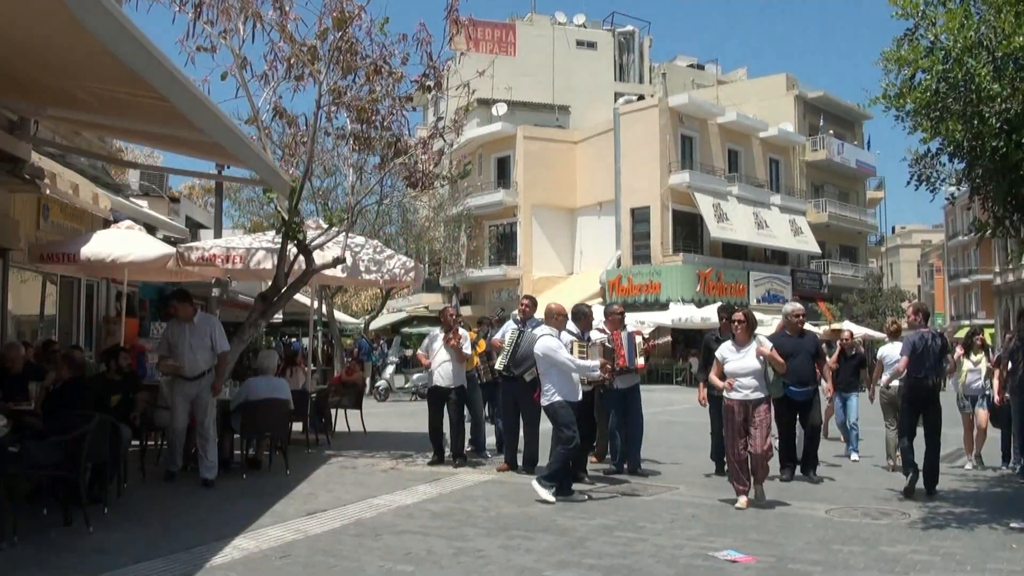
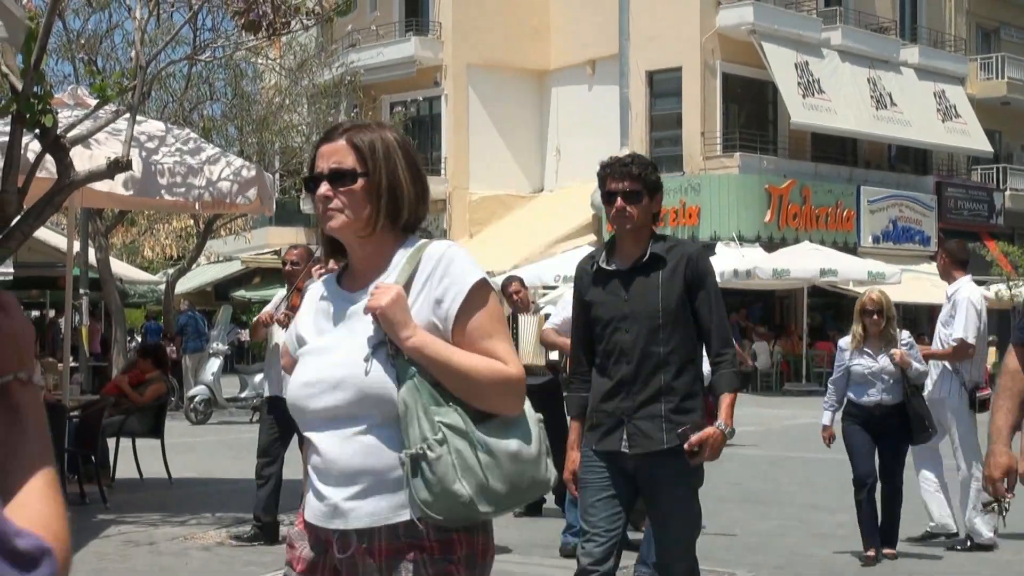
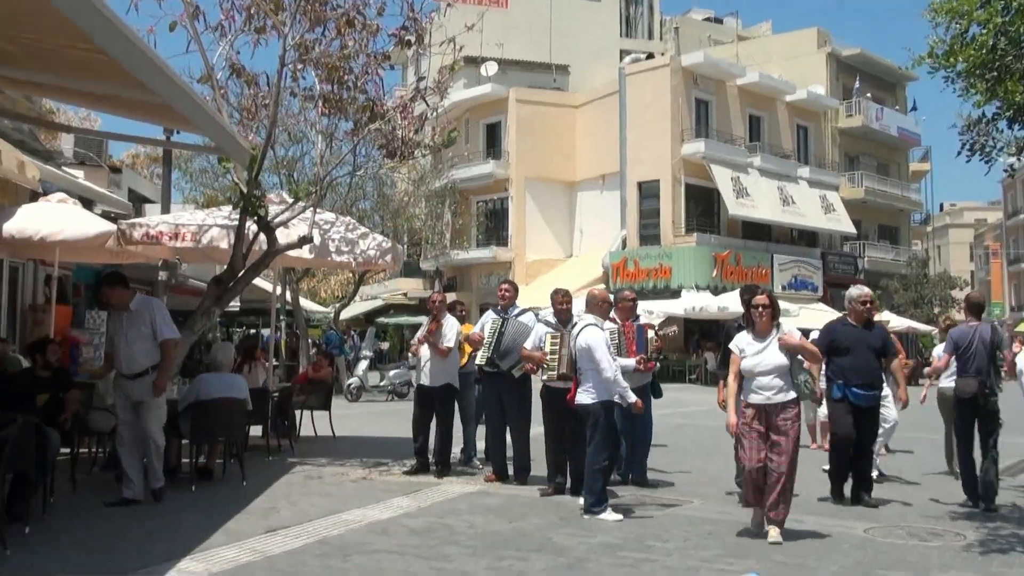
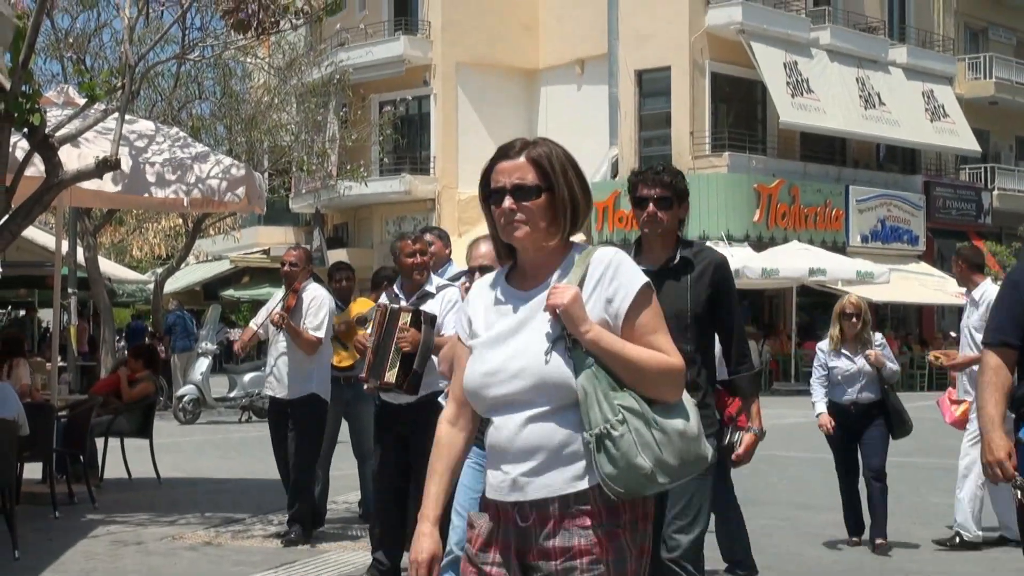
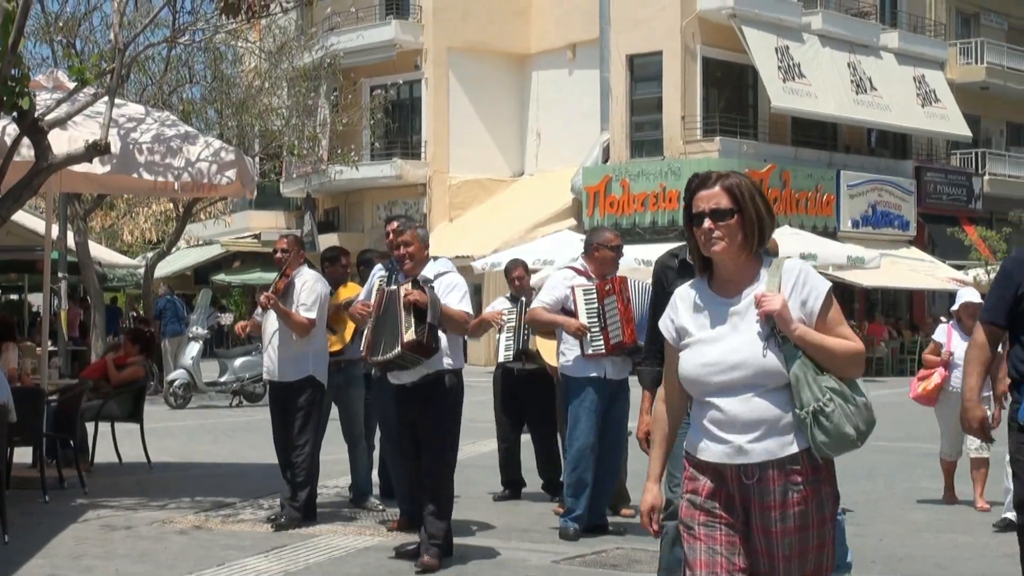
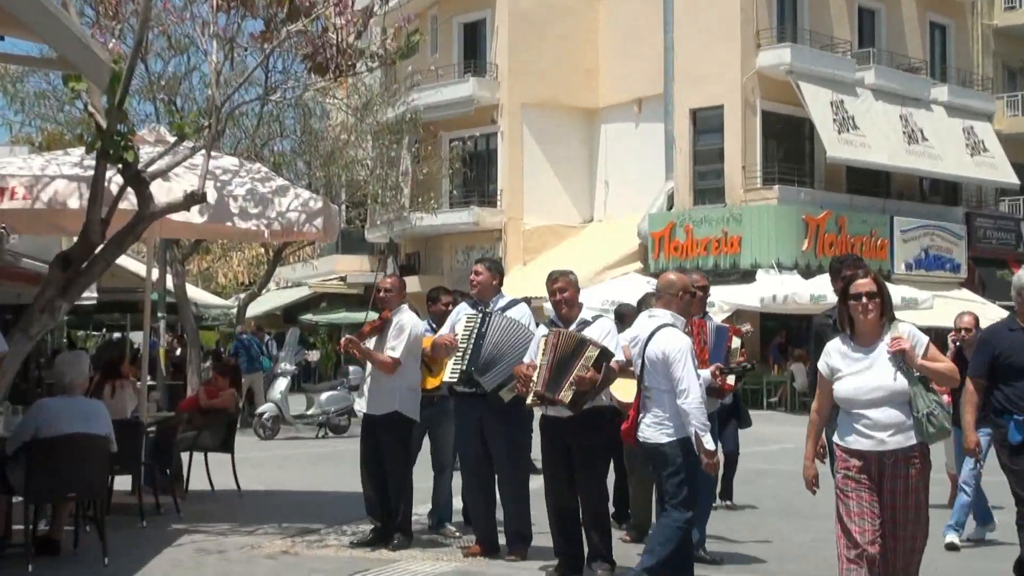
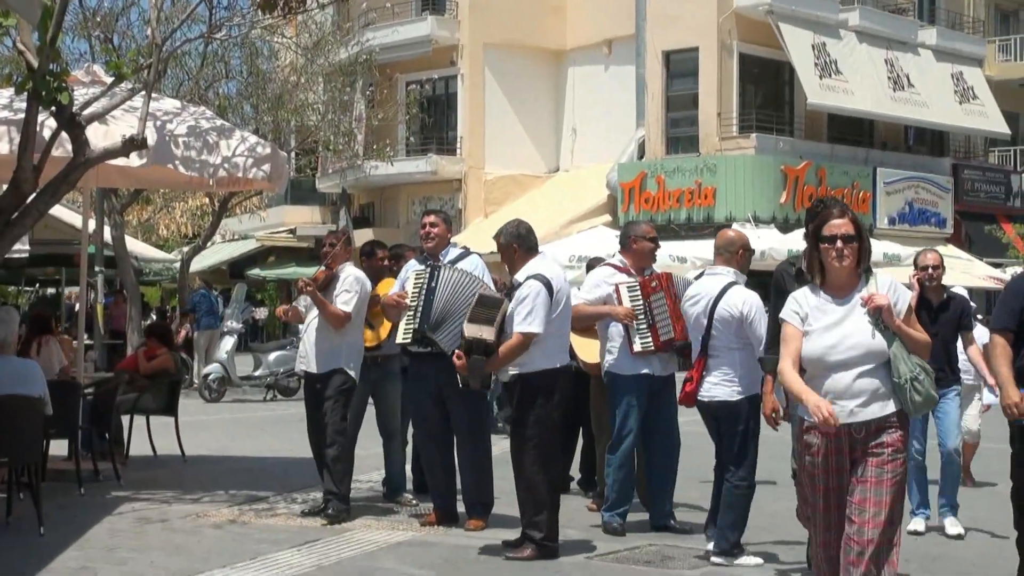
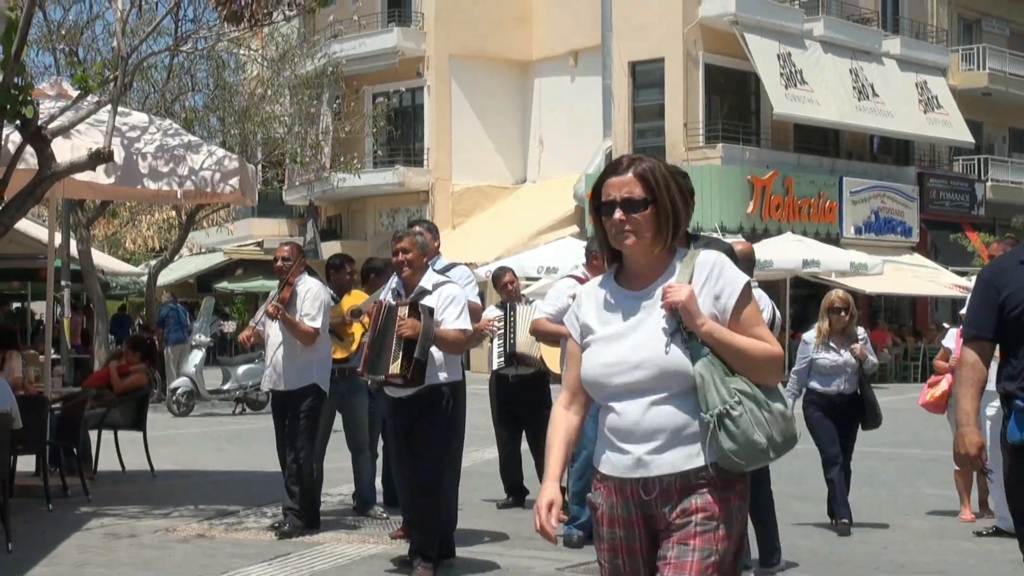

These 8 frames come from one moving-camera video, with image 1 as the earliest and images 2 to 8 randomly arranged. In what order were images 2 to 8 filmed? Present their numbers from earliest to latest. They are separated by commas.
3, 6, 7, 5, 8, 4, 2
